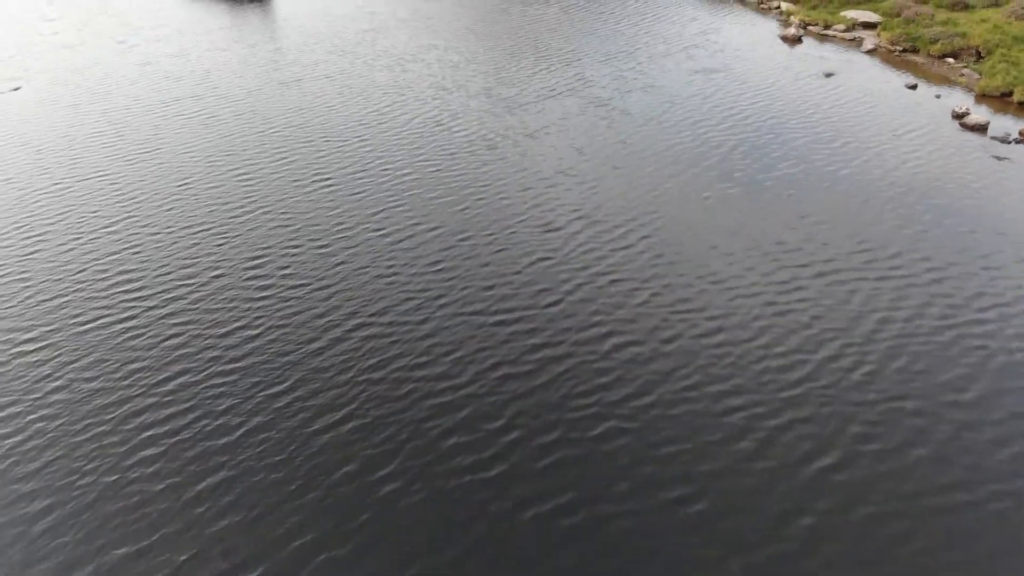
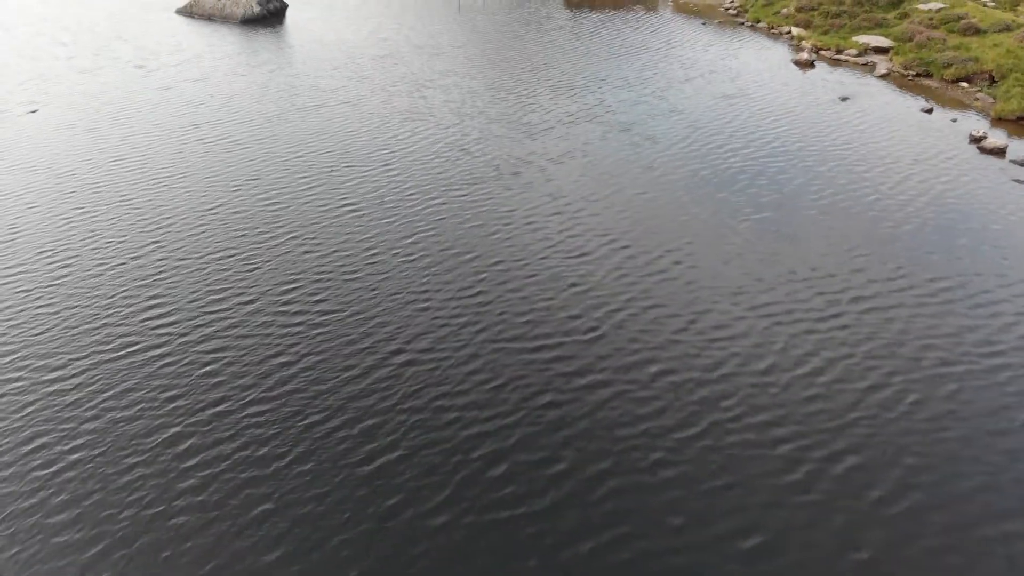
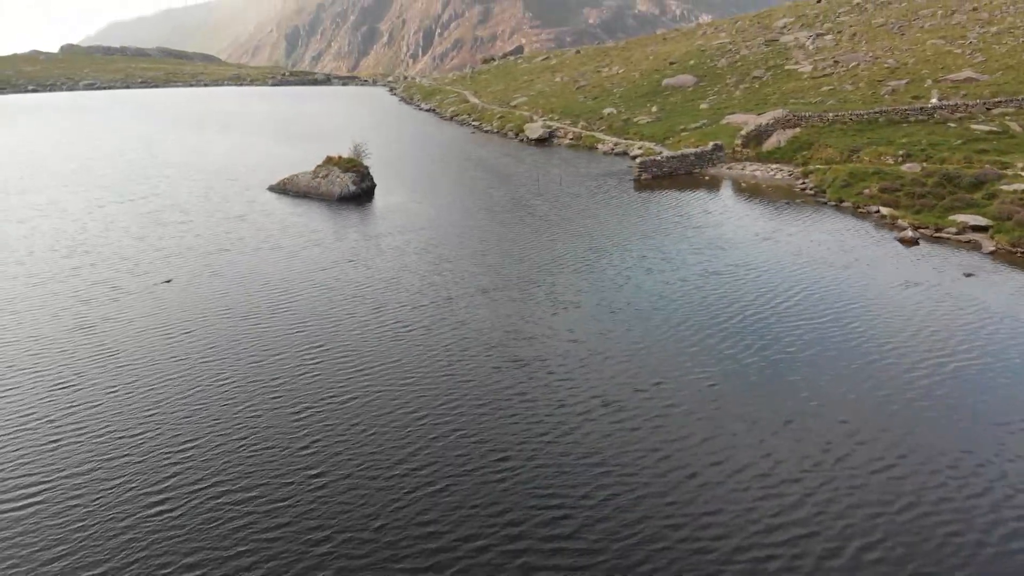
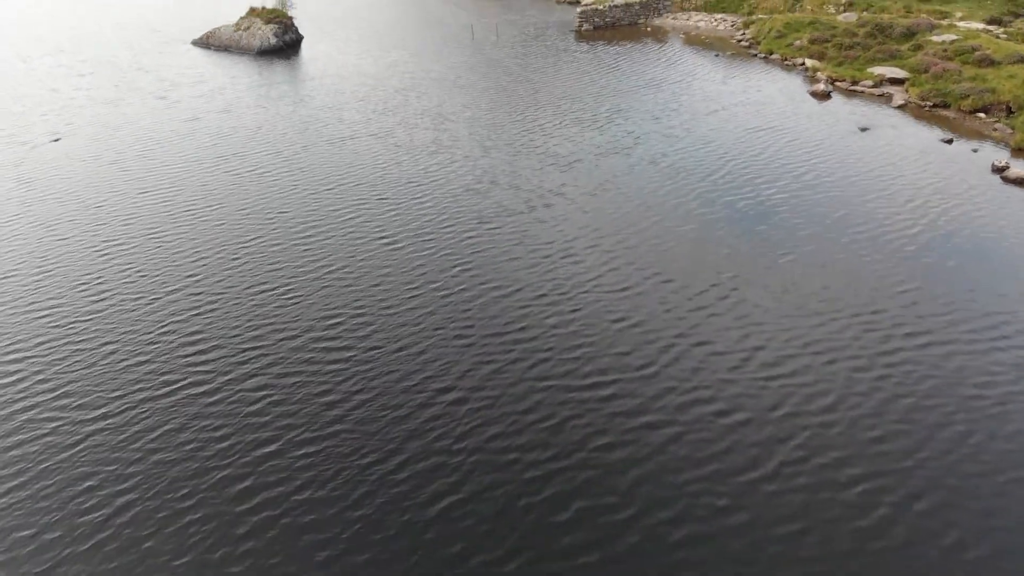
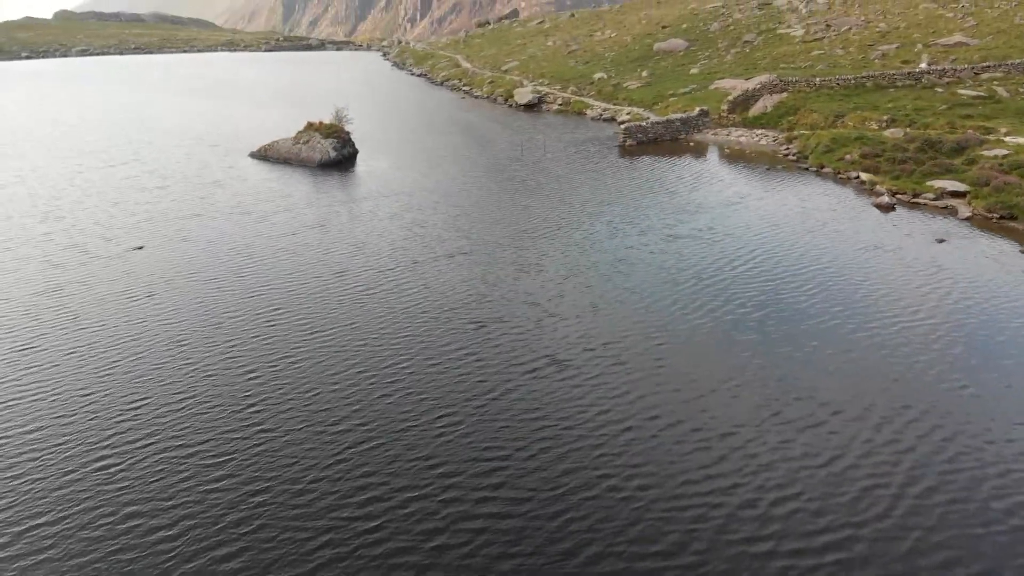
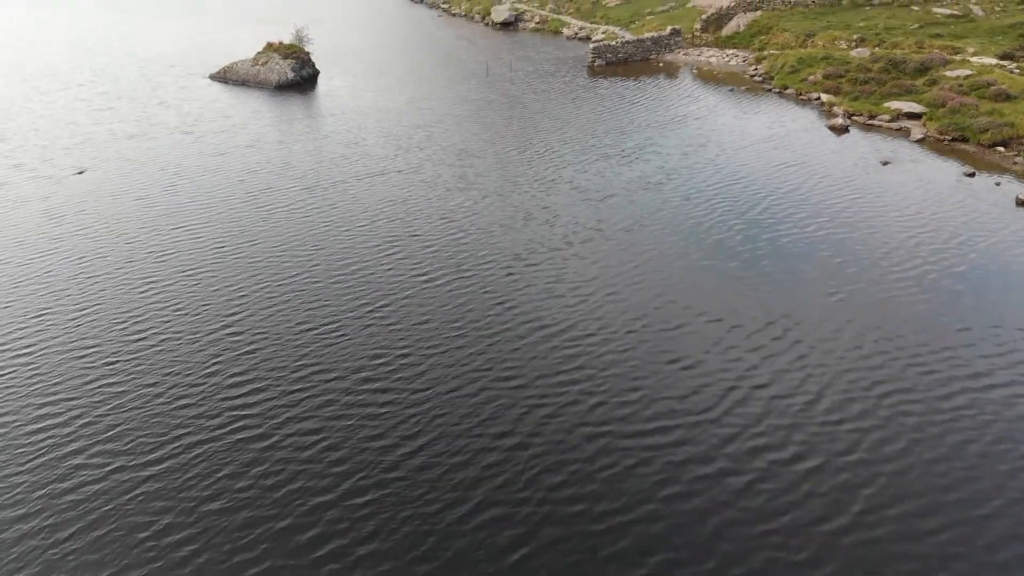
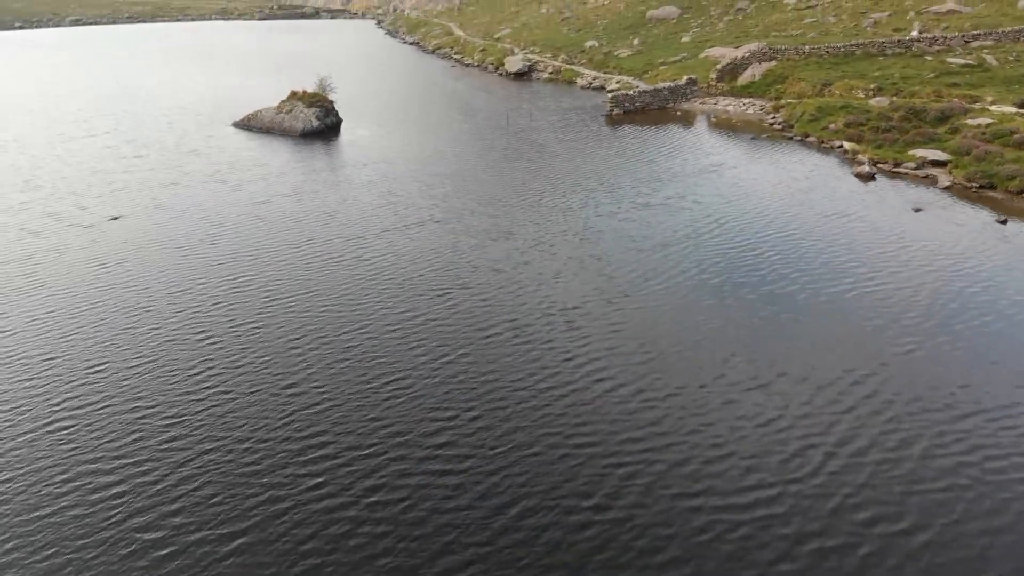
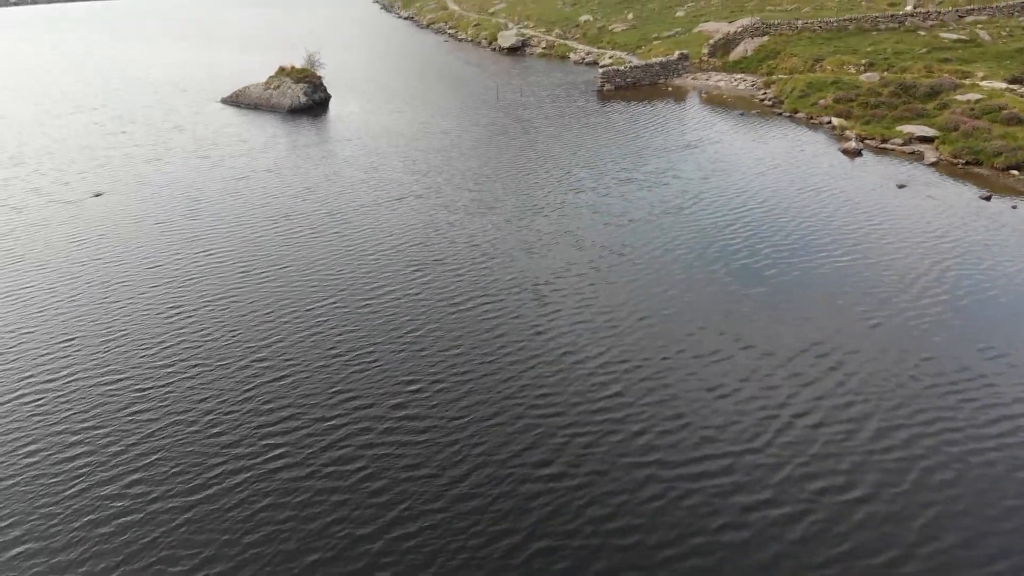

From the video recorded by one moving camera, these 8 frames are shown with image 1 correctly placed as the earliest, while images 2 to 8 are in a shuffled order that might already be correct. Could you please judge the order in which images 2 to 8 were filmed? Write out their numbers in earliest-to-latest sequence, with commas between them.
2, 4, 6, 8, 7, 5, 3
